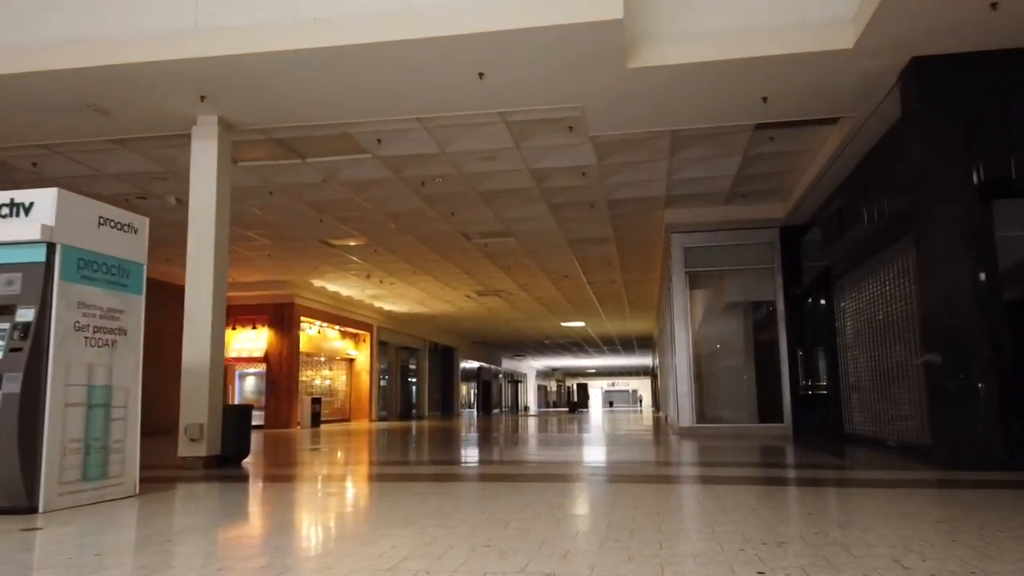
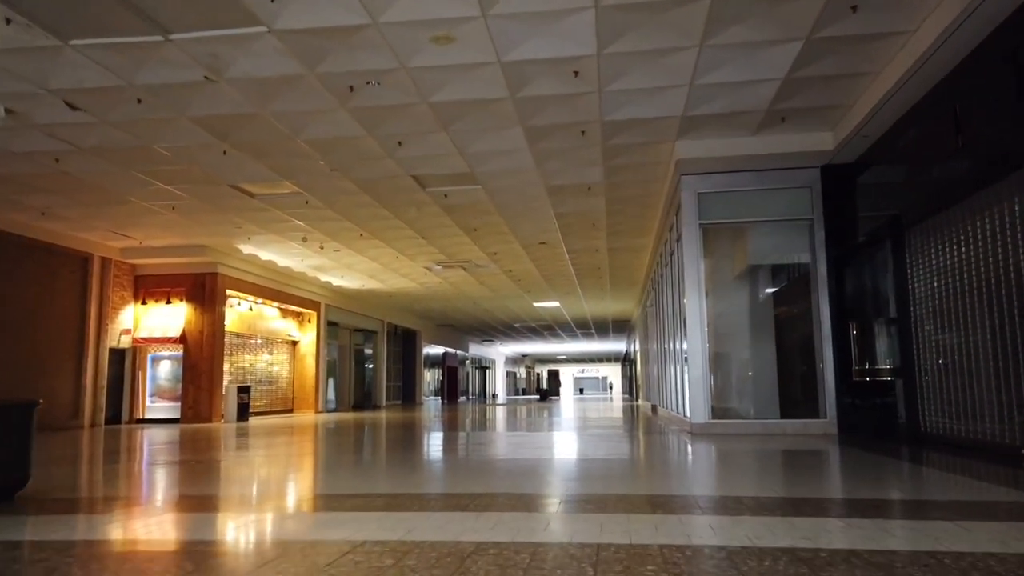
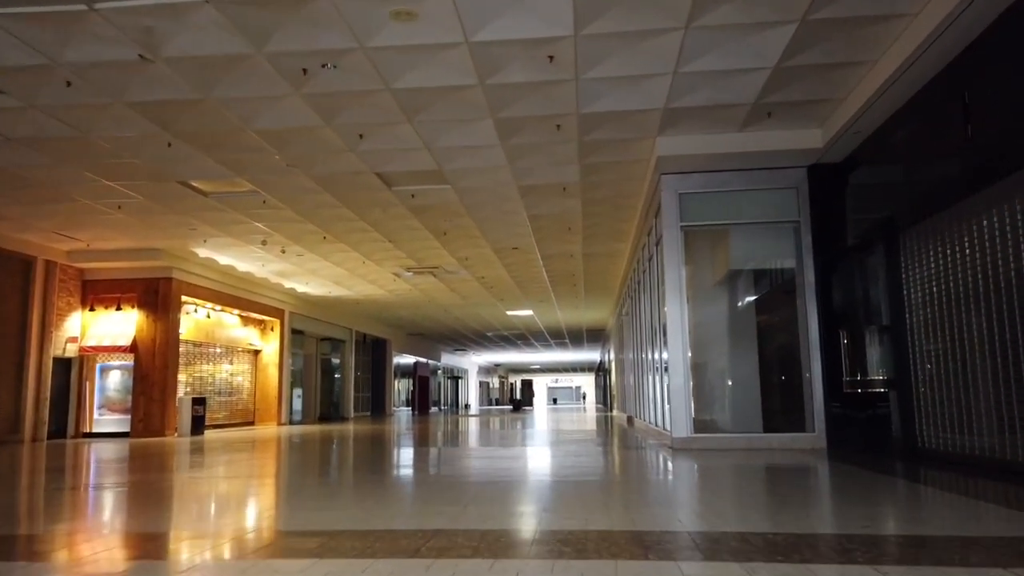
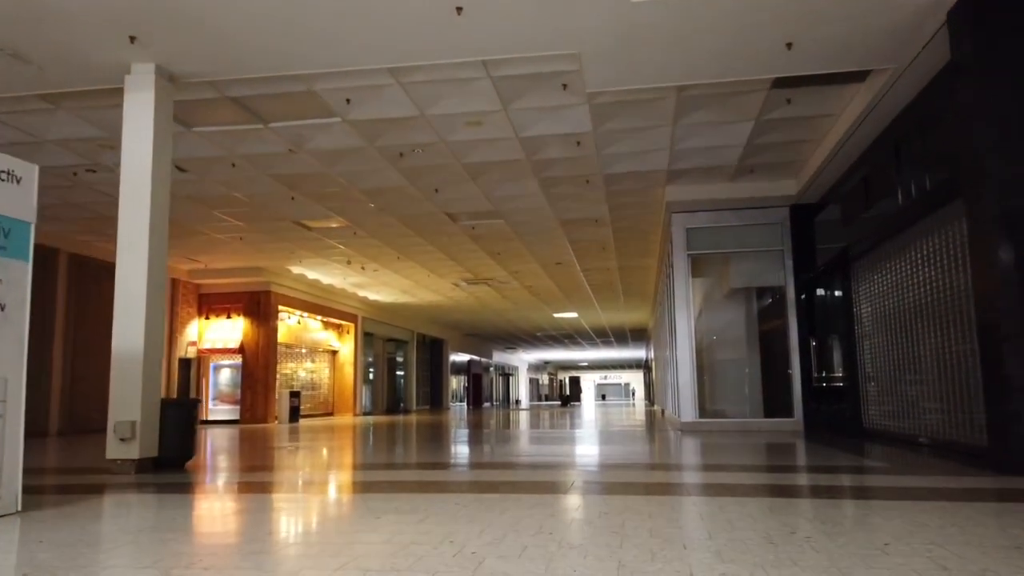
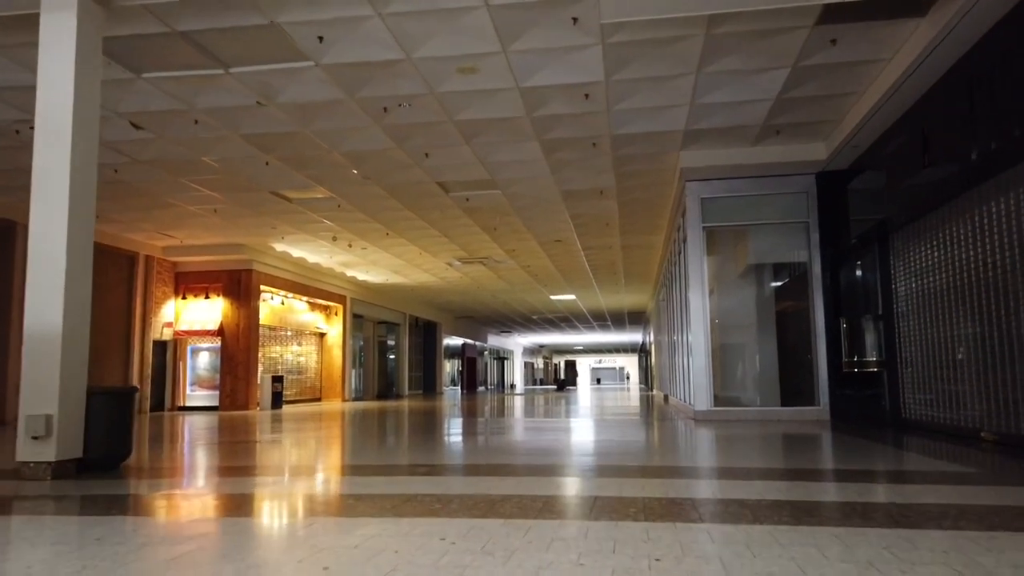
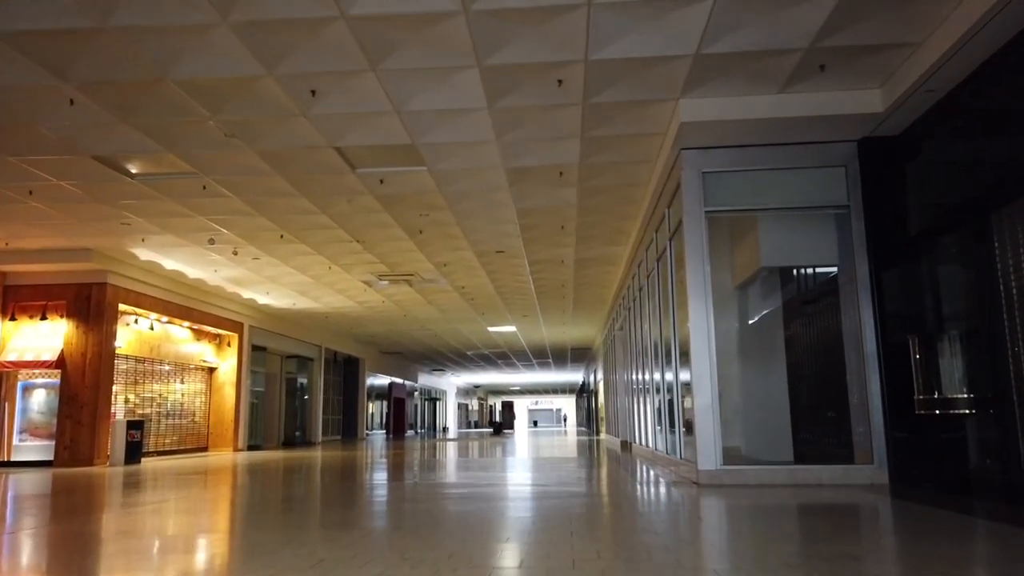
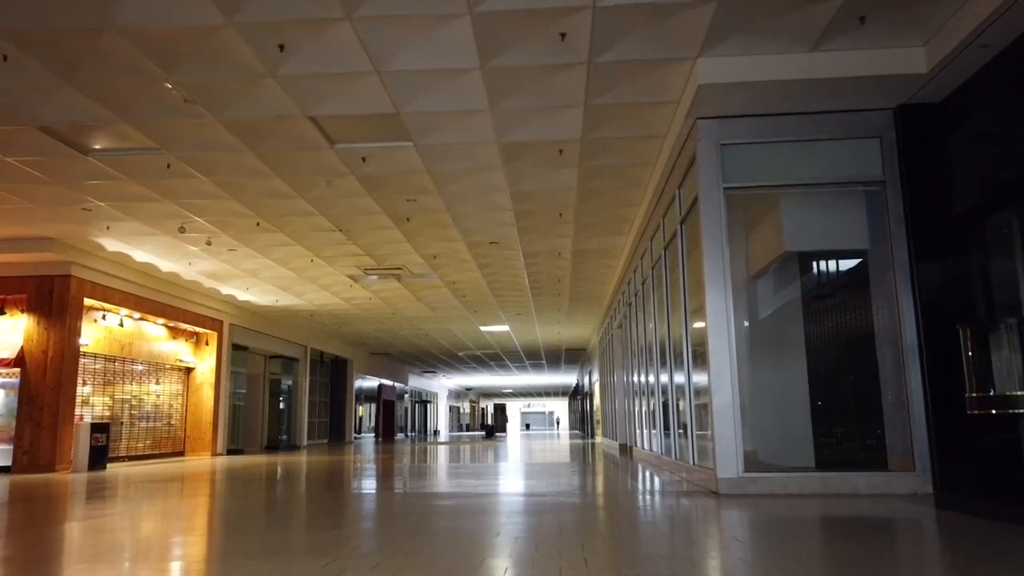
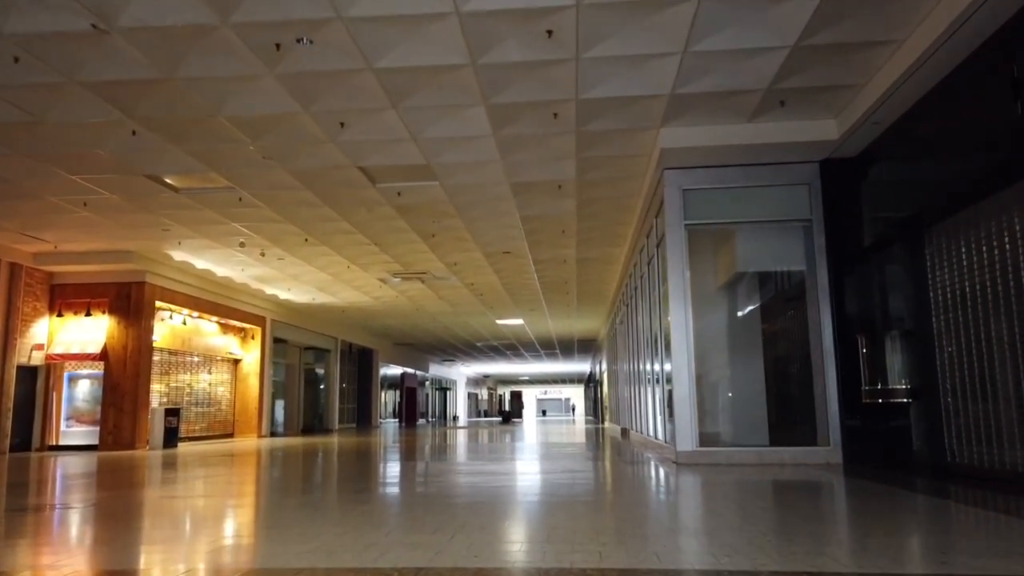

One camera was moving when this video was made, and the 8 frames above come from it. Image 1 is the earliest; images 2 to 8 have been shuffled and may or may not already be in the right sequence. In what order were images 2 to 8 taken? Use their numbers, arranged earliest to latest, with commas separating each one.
4, 5, 2, 3, 8, 6, 7
